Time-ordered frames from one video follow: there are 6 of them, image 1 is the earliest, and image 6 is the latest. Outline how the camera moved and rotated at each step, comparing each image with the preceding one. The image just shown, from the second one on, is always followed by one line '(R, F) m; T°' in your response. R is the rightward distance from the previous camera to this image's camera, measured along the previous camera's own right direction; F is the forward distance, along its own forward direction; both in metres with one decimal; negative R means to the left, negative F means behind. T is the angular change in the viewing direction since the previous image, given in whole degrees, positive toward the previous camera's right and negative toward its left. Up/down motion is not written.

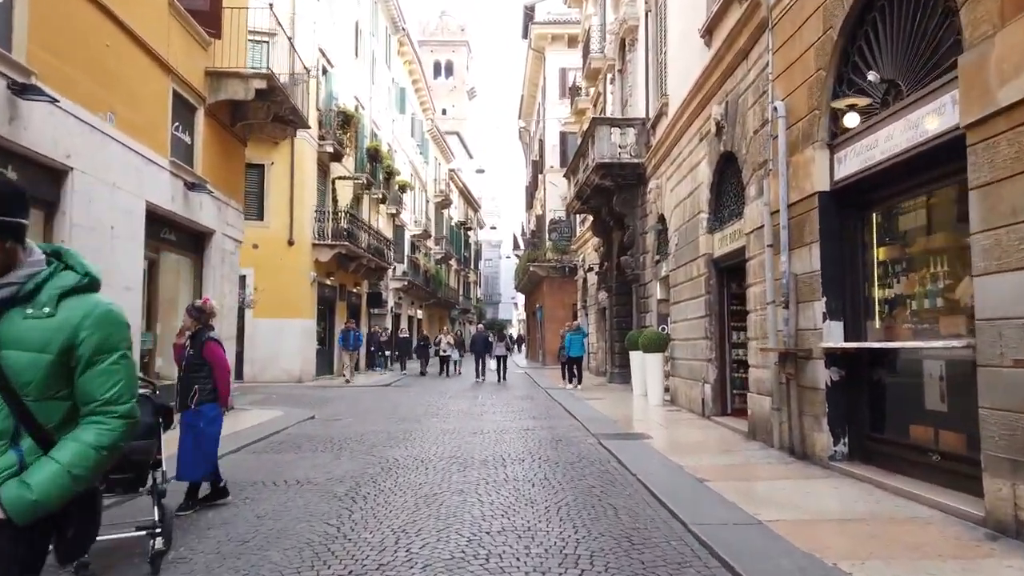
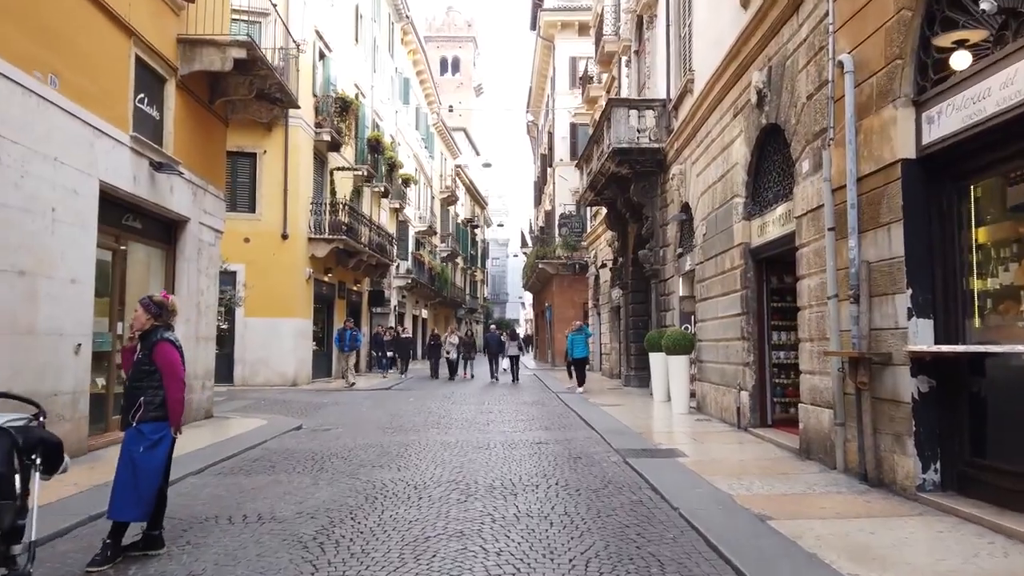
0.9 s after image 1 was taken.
(0.0, +1.5) m; -1°
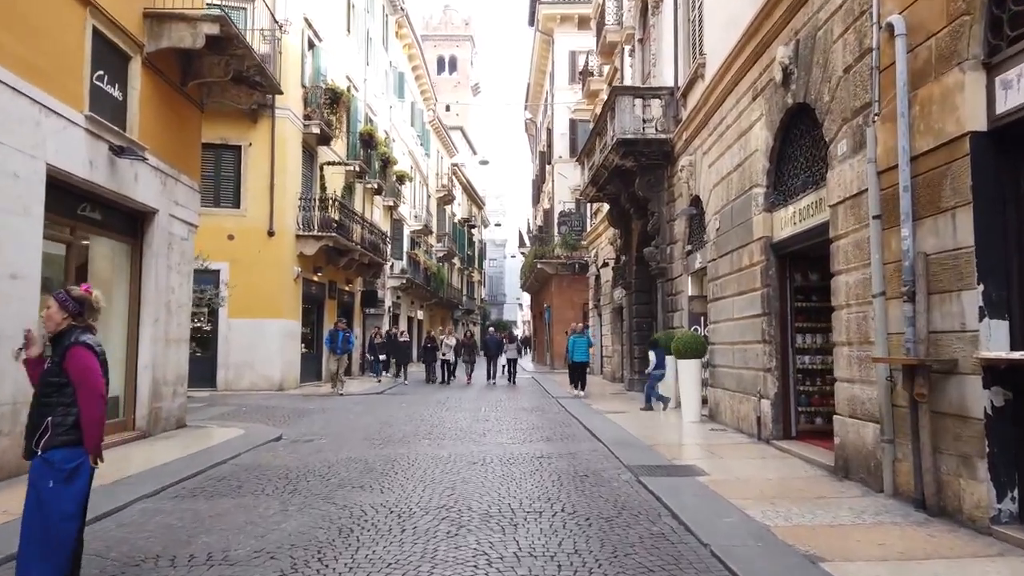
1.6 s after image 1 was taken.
(0.0, +1.0) m; 0°
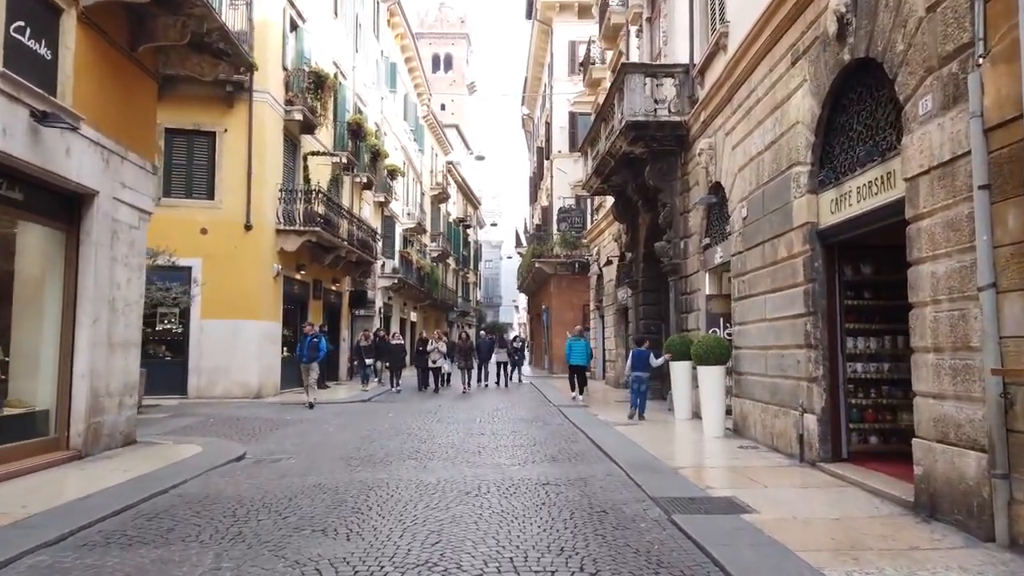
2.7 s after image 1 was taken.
(0.0, +1.6) m; 0°
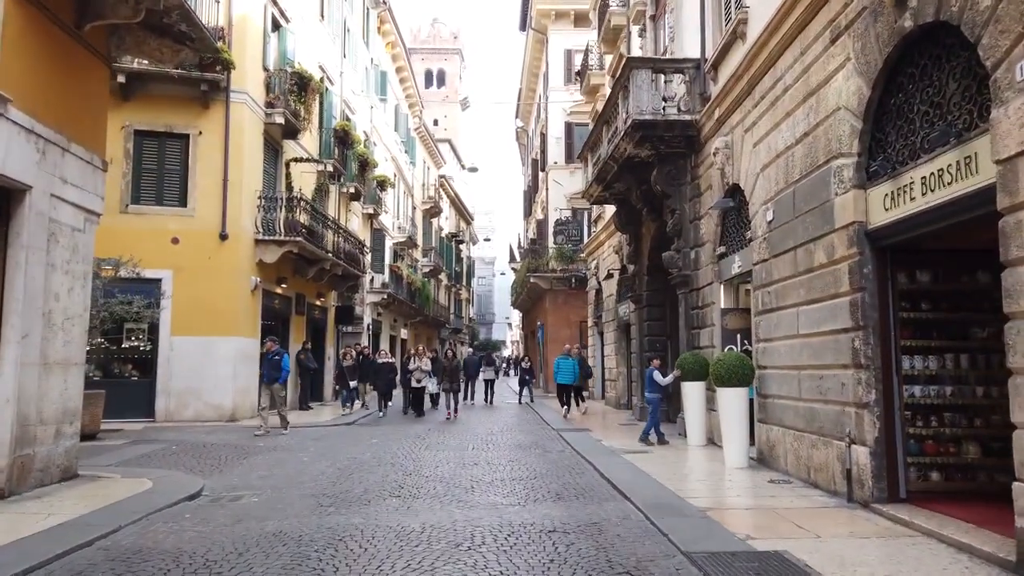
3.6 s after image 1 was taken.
(-0.1, +1.3) m; +1°
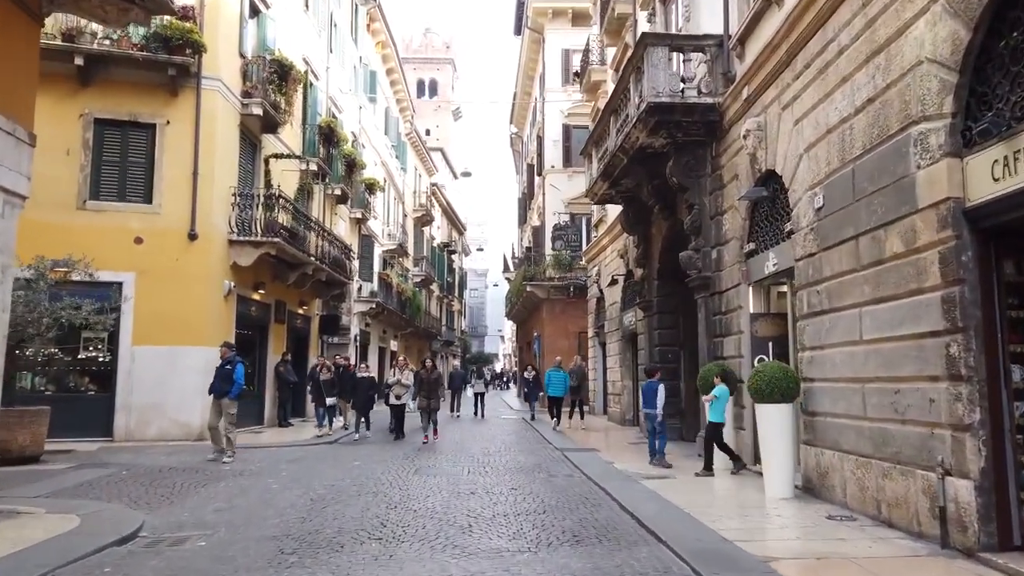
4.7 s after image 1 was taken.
(-0.2, +1.6) m; +1°
